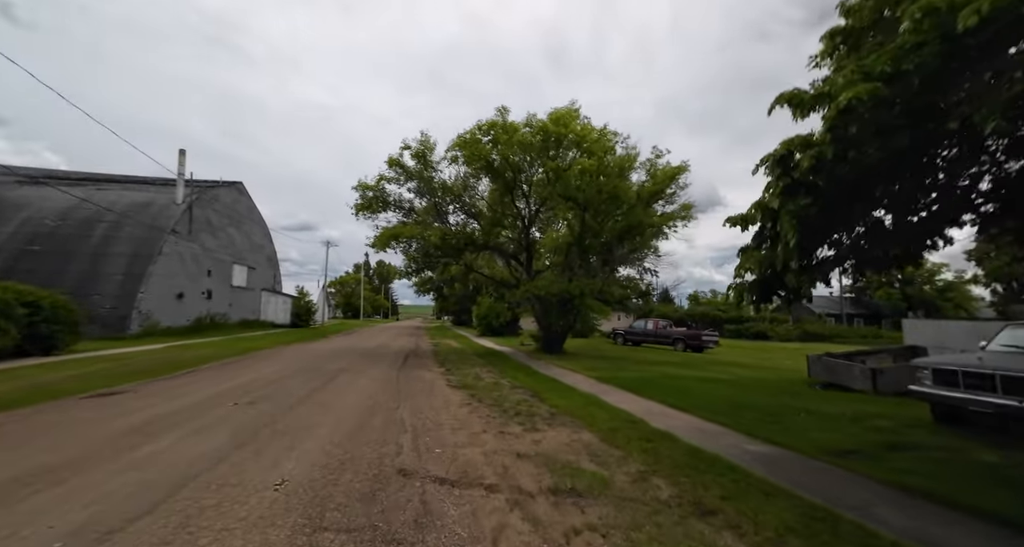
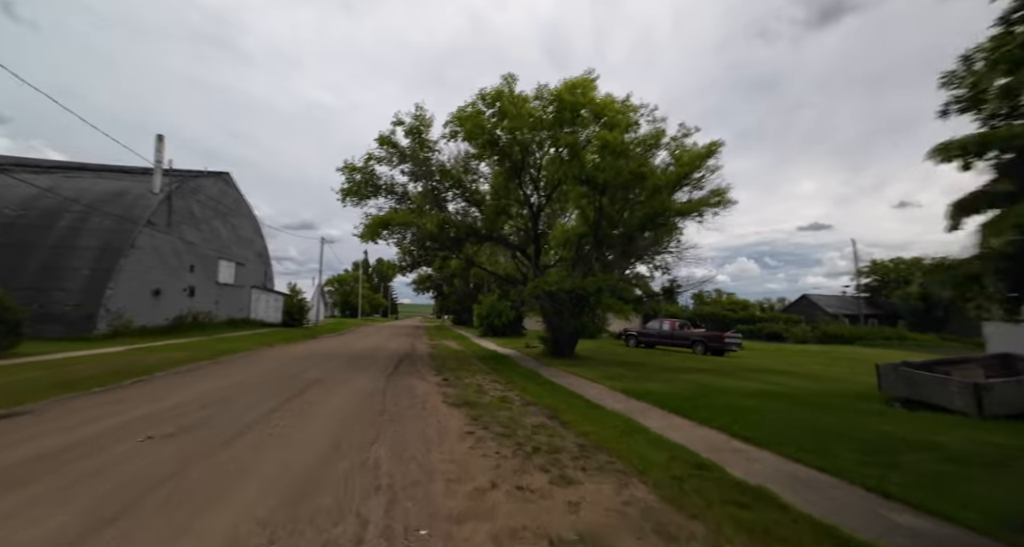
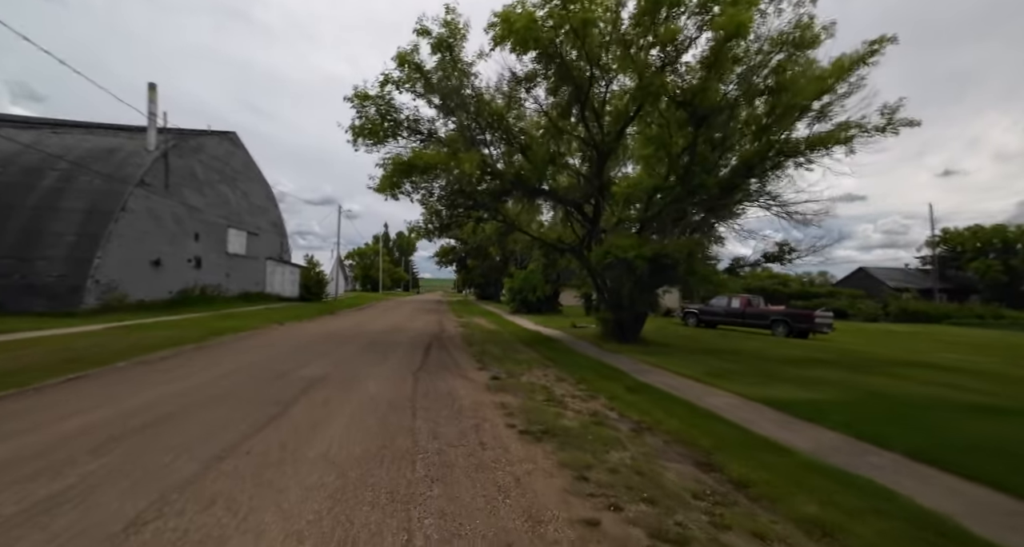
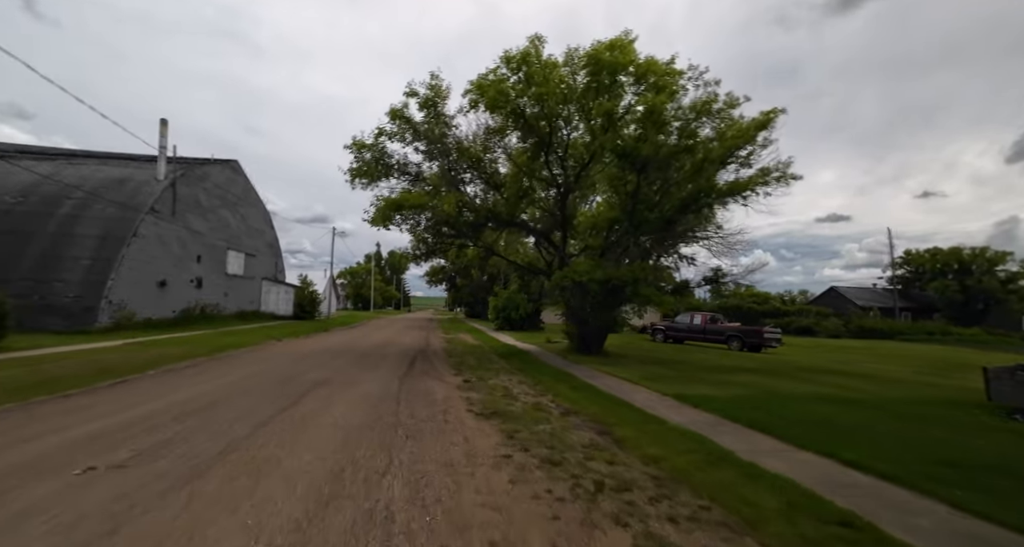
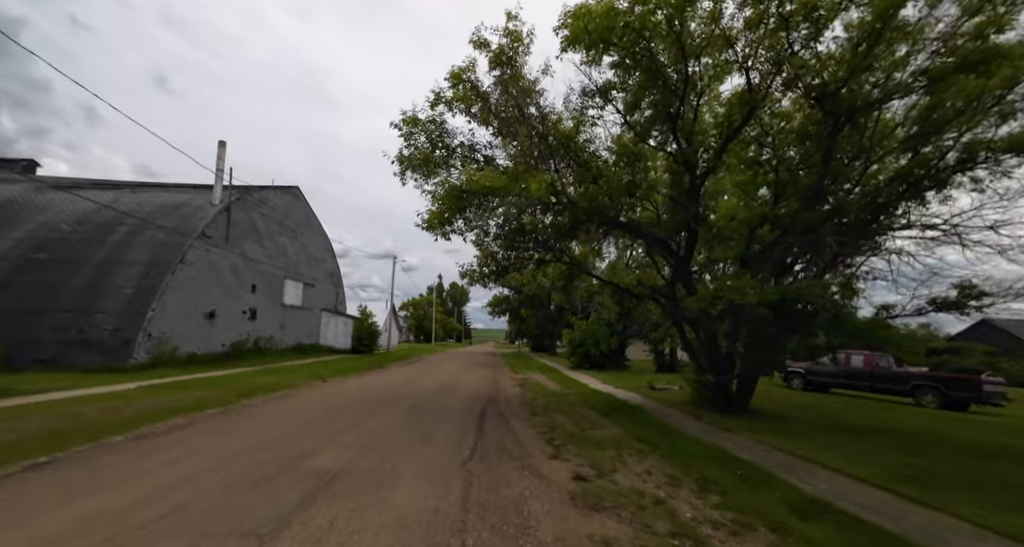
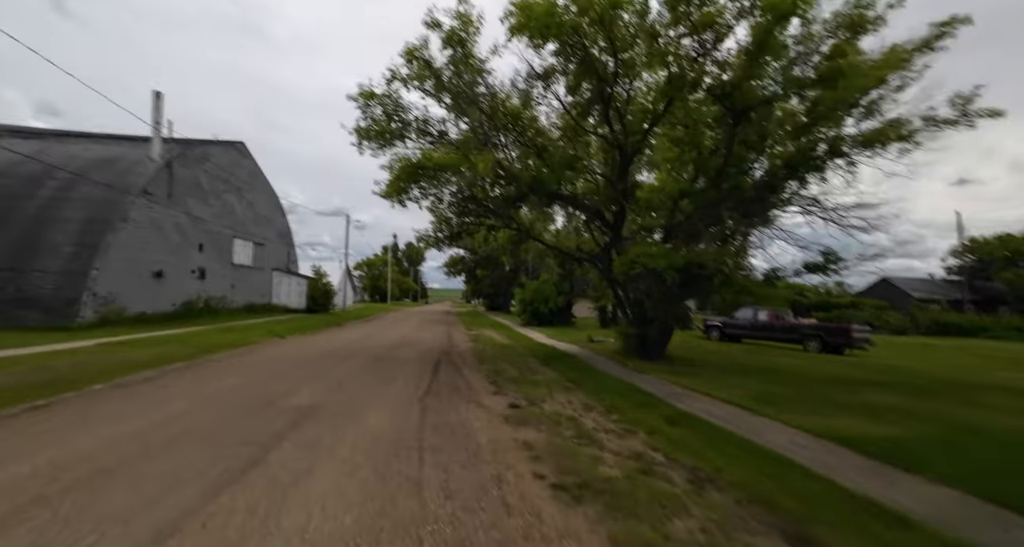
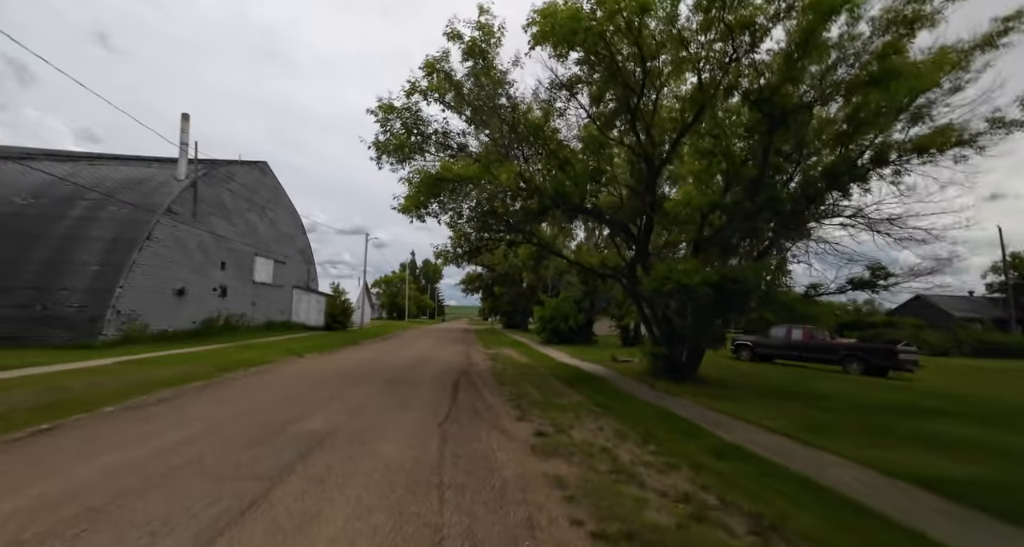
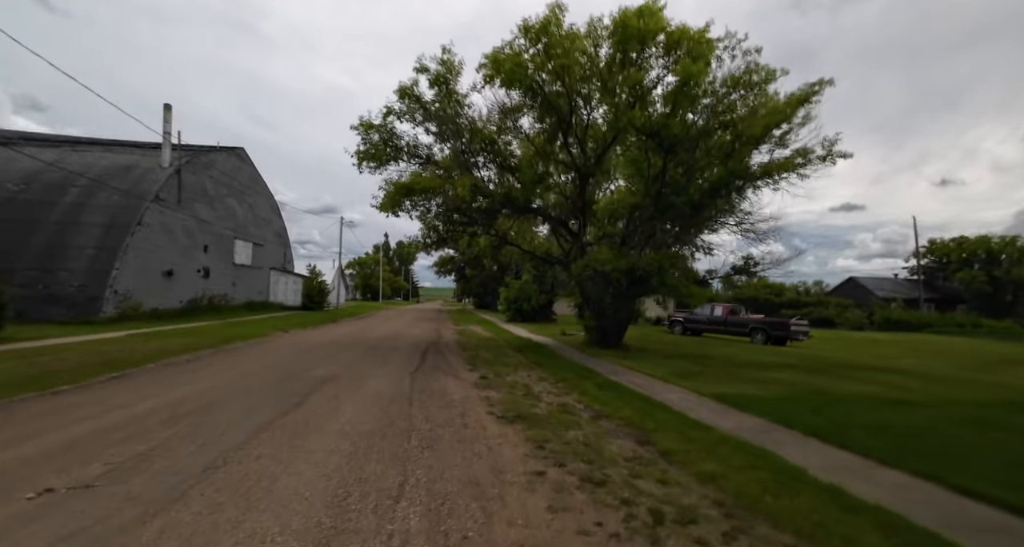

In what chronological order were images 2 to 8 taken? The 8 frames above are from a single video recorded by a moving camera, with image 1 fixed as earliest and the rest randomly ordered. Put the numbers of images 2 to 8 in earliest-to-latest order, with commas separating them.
2, 4, 8, 3, 6, 7, 5
